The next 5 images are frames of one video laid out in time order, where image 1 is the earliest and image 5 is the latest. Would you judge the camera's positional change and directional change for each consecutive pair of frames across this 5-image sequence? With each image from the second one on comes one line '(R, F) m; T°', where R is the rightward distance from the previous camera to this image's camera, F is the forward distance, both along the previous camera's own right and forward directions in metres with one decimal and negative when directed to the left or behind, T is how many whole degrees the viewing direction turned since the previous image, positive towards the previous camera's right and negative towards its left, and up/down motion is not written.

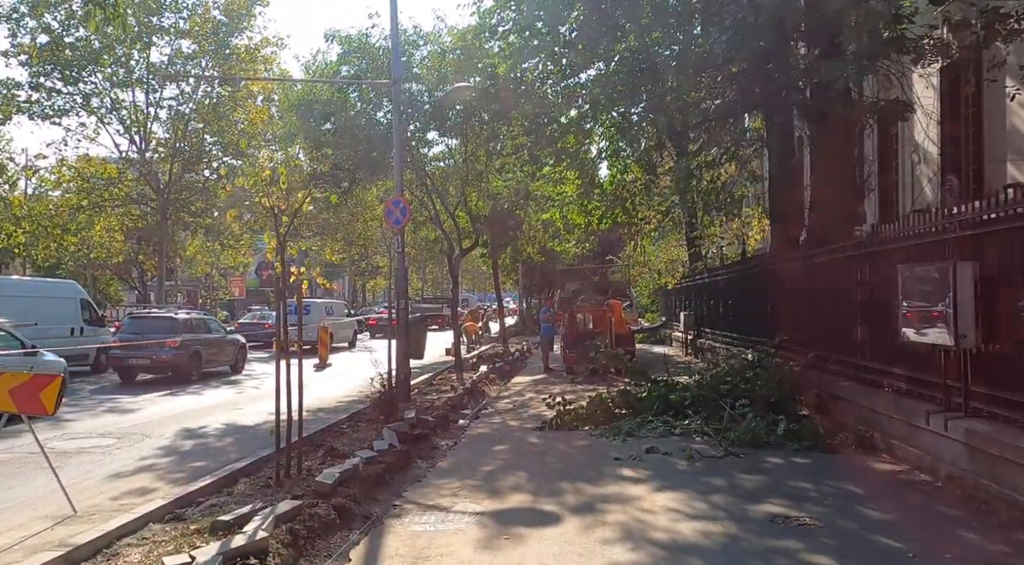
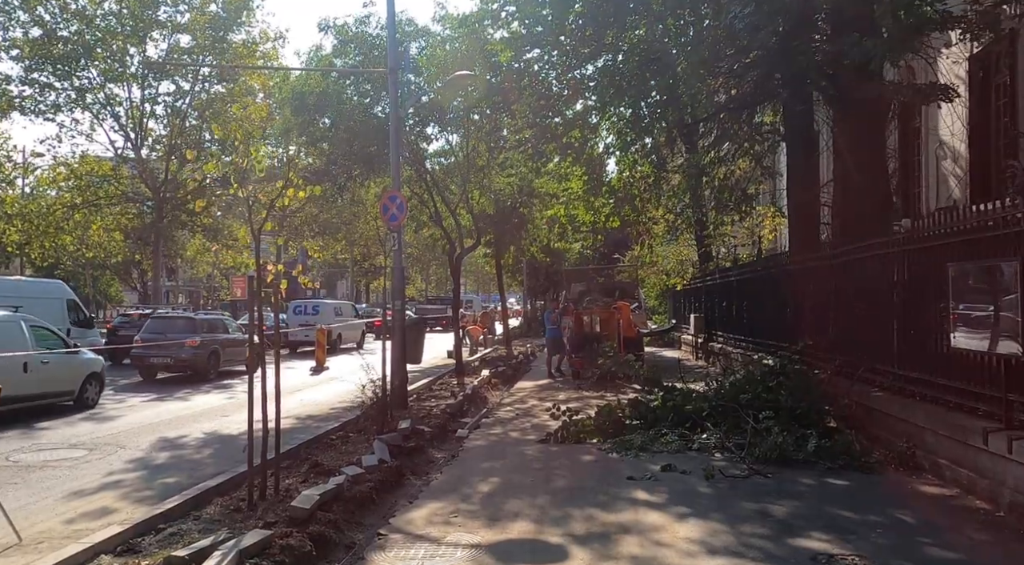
(0.0, +0.7) m; 0°
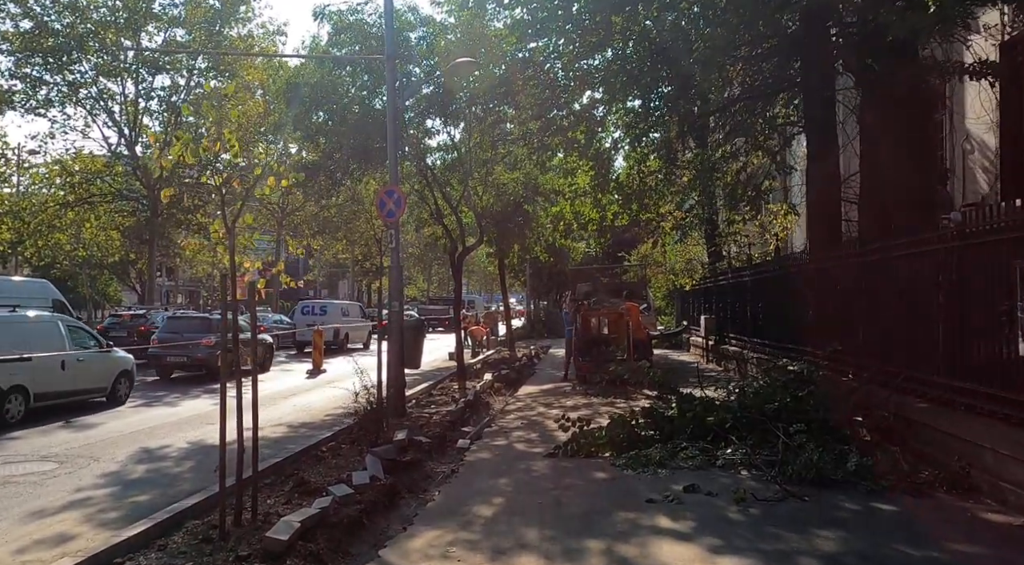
(0.0, +0.7) m; 0°
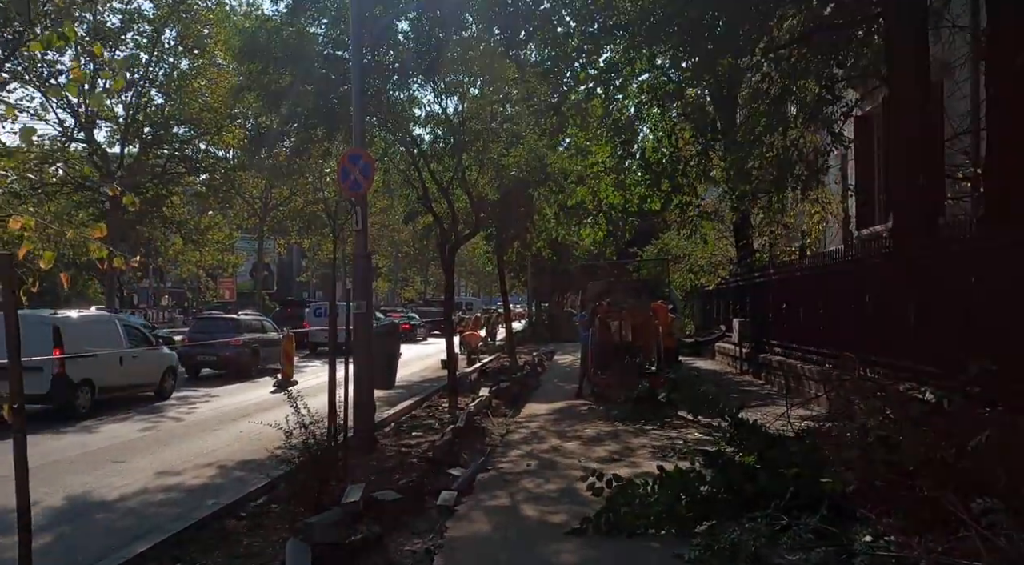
(0.0, +2.6) m; 0°
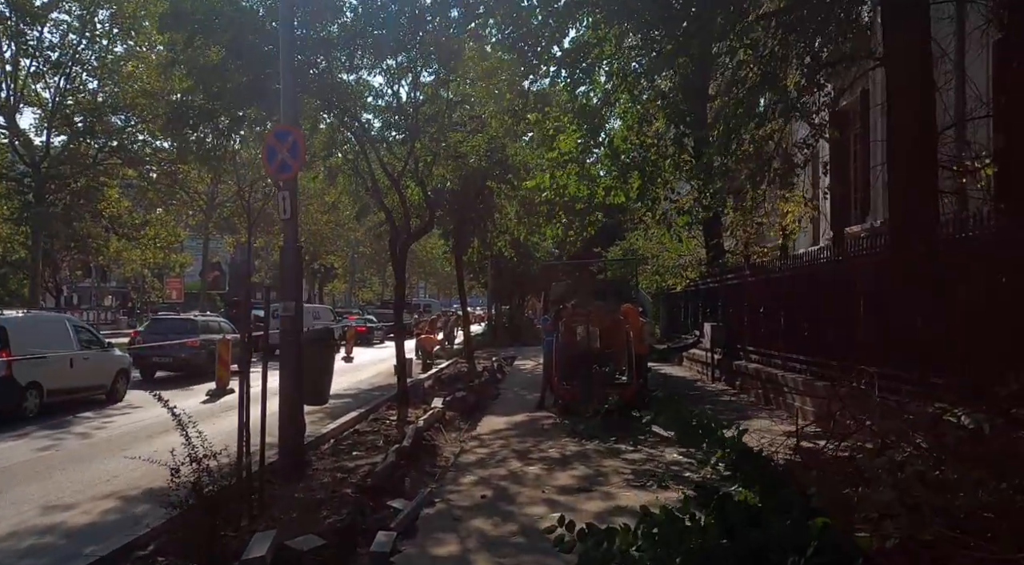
(+0.1, +1.1) m; +3°
